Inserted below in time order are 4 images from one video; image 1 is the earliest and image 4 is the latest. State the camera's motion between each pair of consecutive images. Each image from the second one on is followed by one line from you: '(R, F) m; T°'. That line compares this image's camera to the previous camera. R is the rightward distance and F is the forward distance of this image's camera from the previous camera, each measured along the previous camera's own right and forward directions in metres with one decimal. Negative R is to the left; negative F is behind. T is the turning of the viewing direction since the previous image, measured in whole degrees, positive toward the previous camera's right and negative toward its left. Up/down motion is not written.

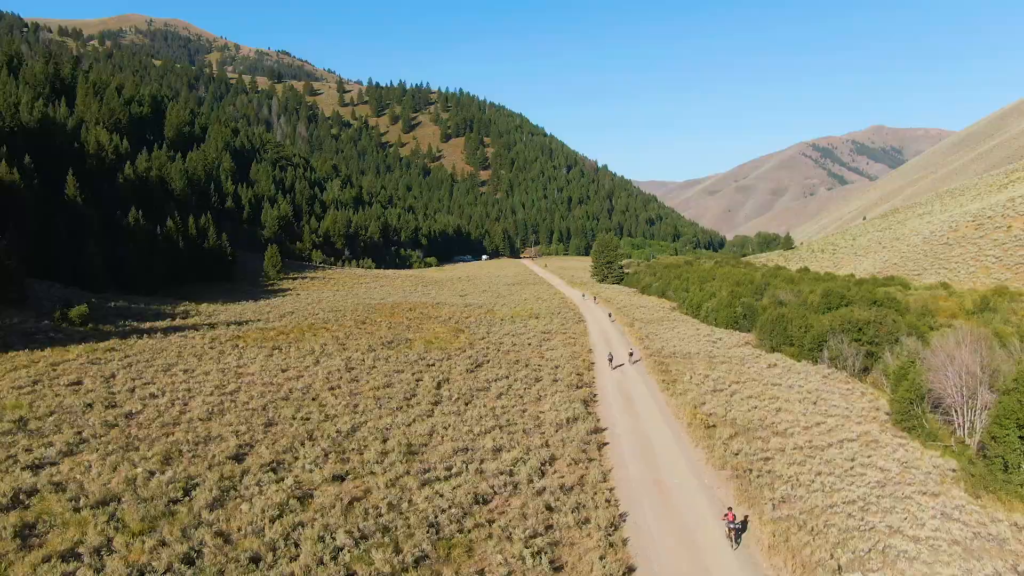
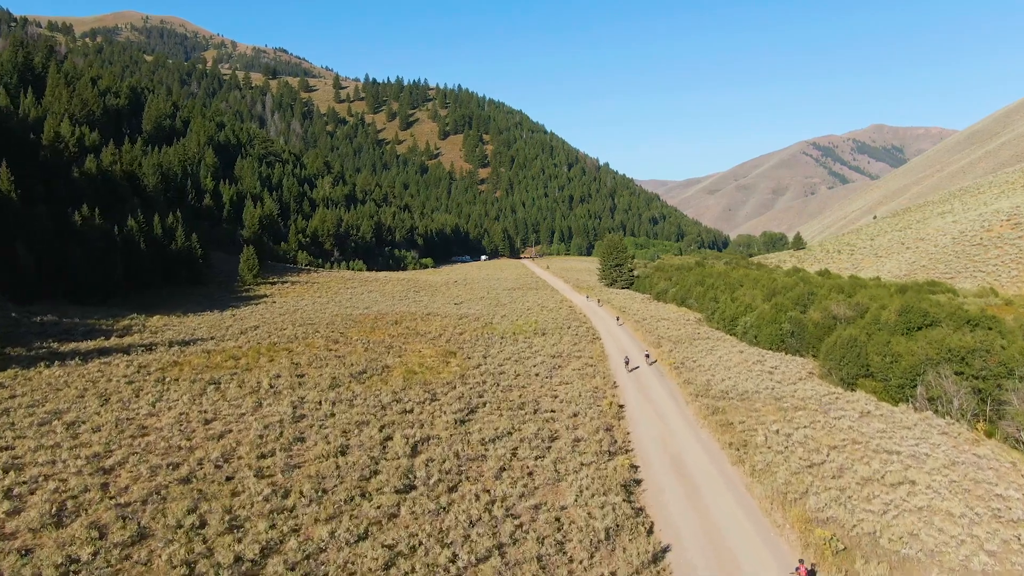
(-0.1, +7.2) m; 0°
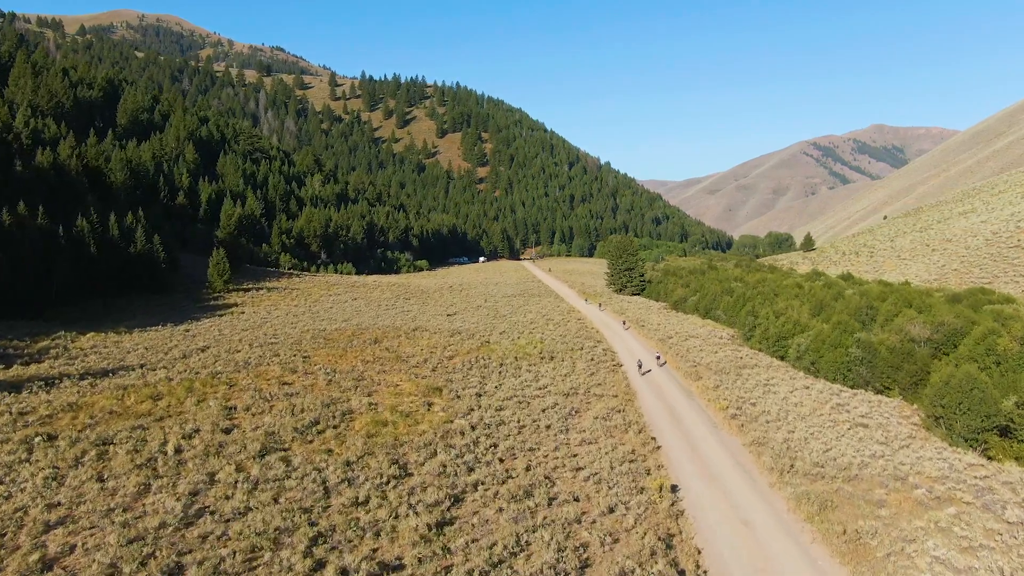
(-0.1, +7.2) m; 0°
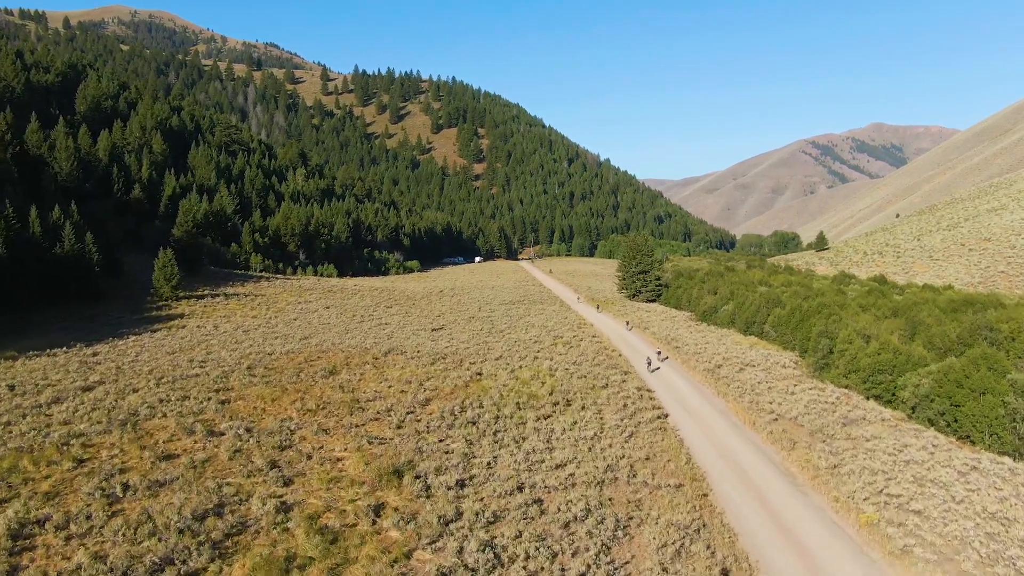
(-0.1, +9.4) m; 0°
